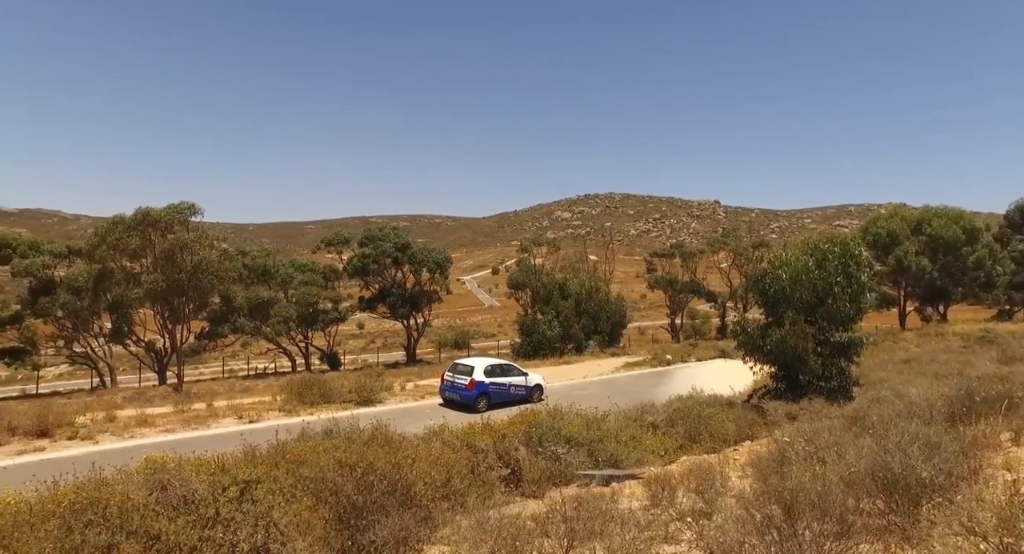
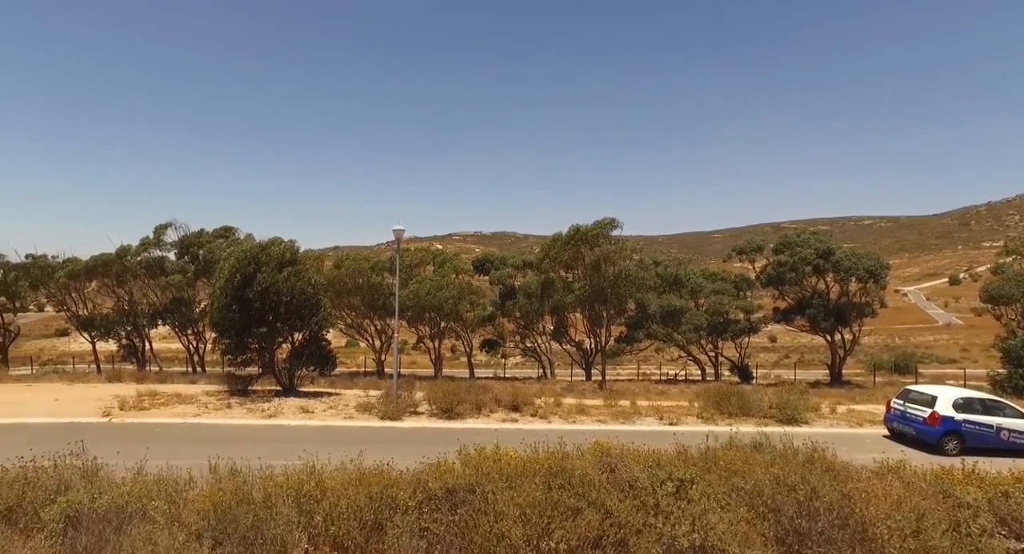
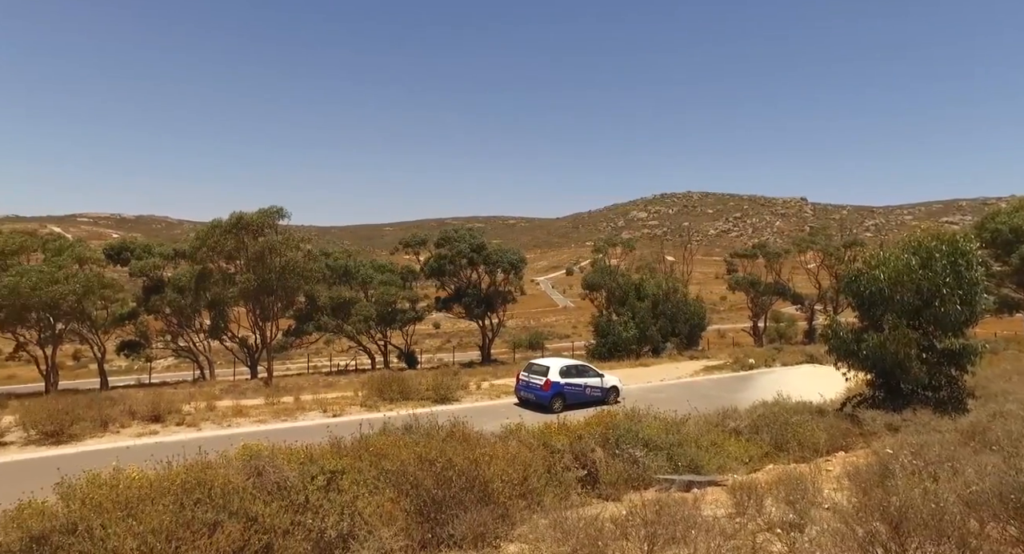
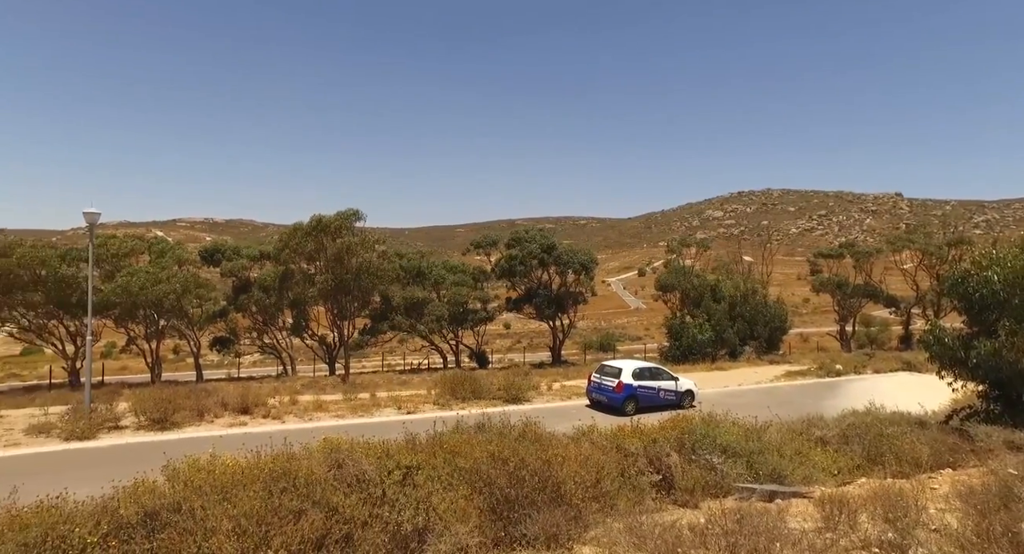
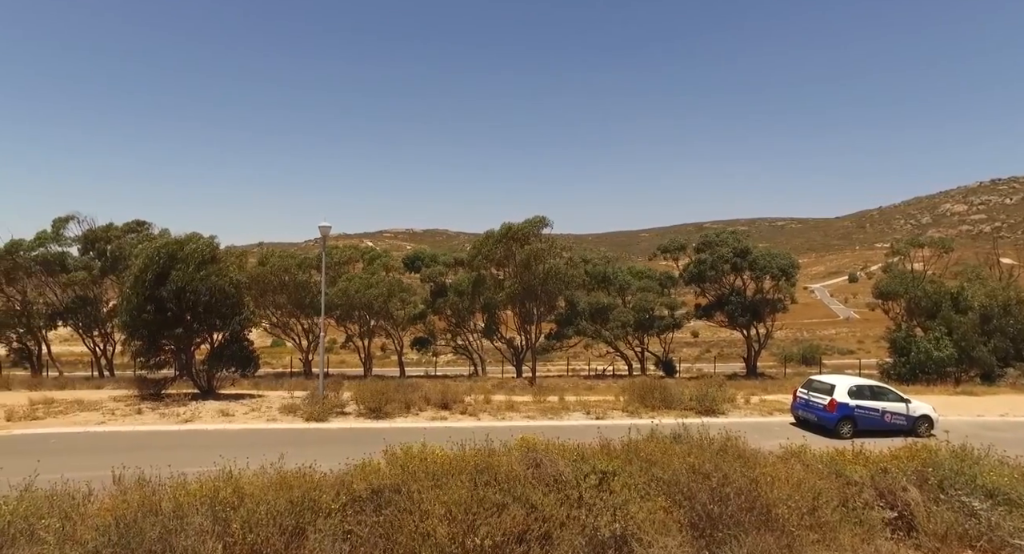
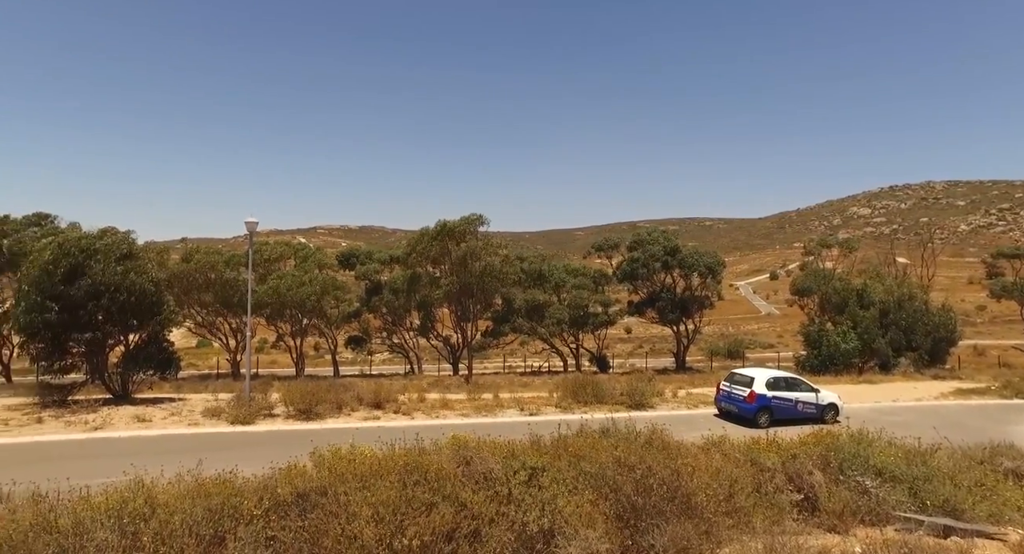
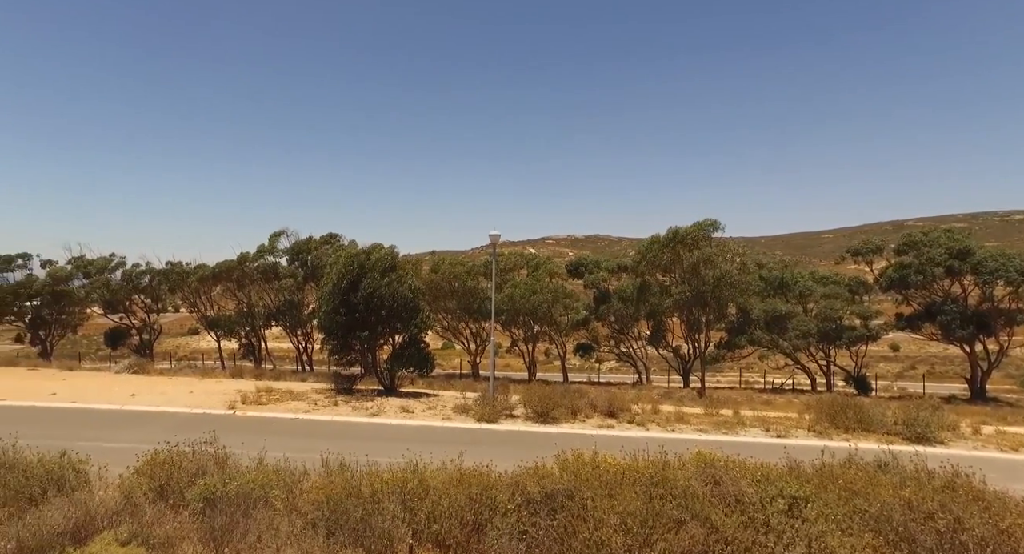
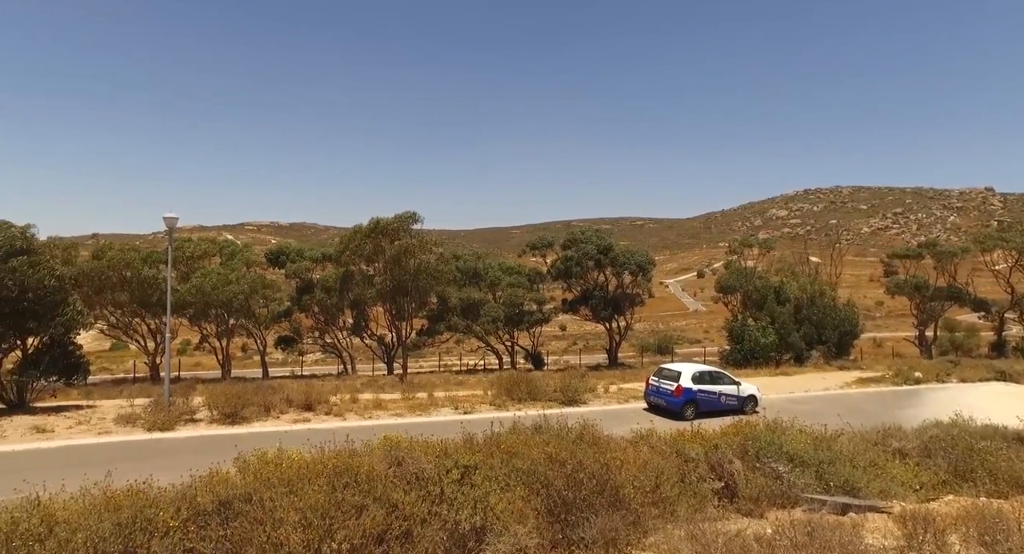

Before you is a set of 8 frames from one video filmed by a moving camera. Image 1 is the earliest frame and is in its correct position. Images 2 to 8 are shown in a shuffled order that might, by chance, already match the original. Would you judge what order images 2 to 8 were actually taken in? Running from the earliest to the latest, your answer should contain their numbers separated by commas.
3, 4, 8, 6, 5, 2, 7
